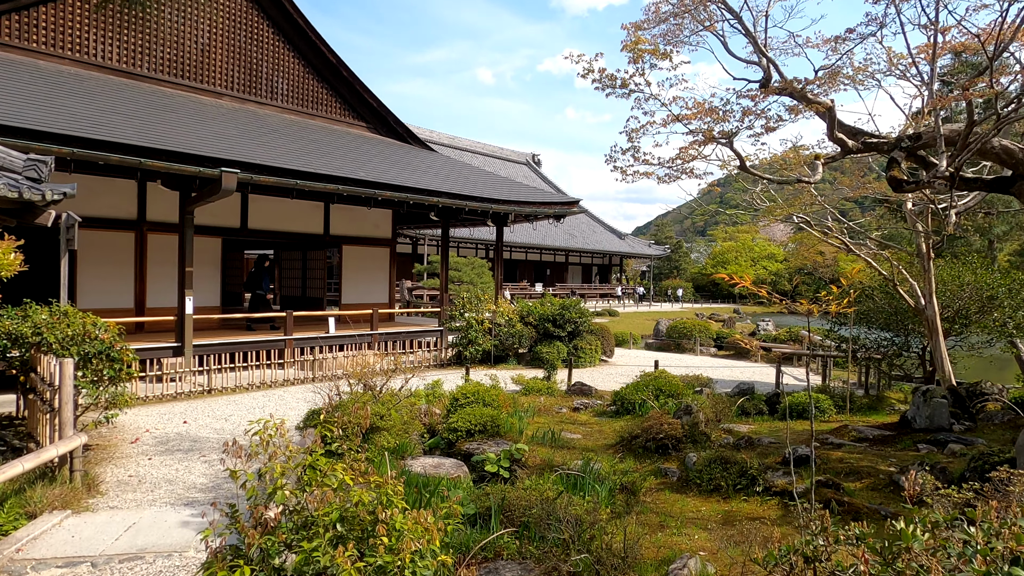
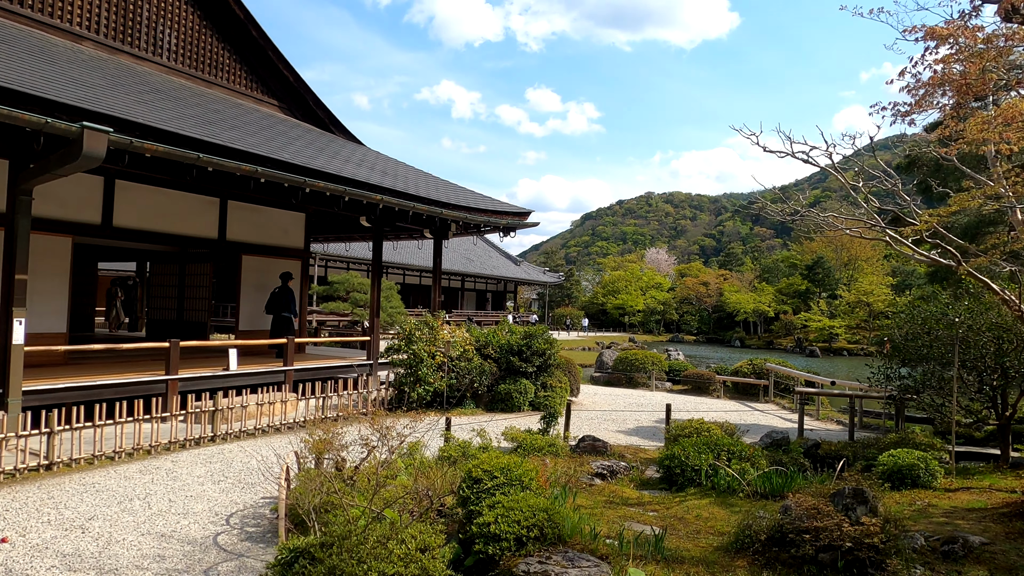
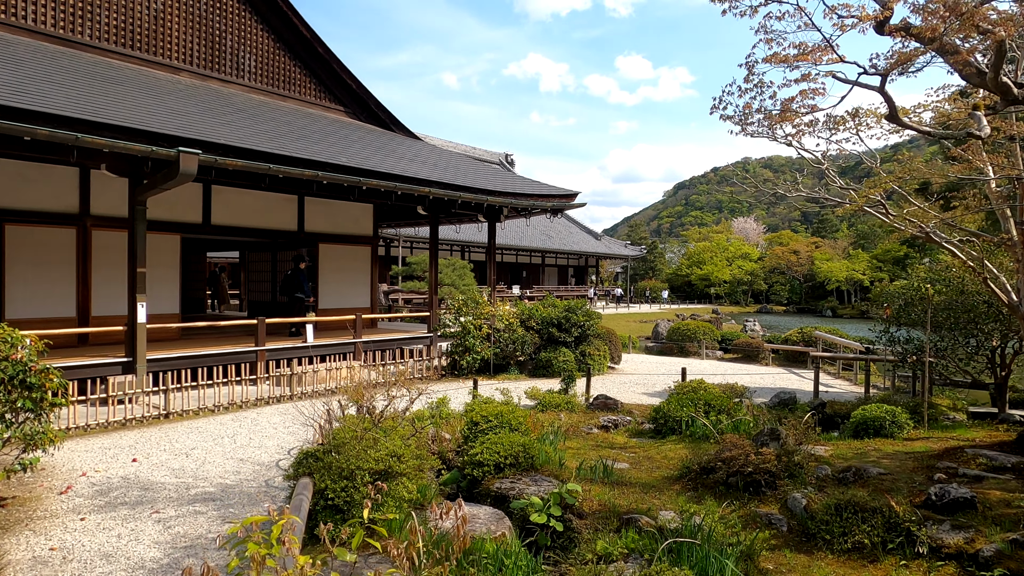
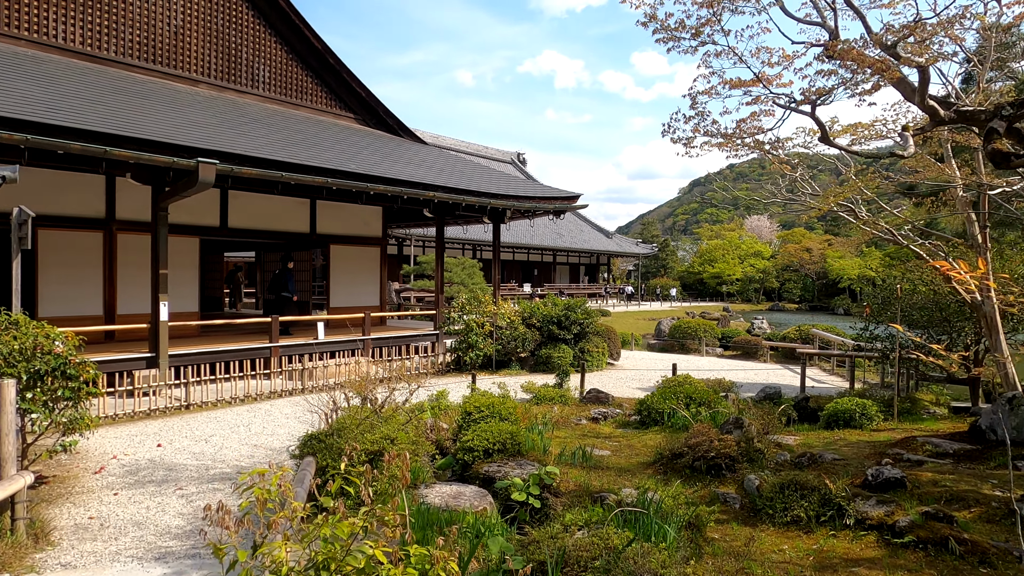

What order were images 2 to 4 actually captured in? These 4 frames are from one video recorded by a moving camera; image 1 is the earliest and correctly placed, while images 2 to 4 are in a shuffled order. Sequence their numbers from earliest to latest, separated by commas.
4, 3, 2
